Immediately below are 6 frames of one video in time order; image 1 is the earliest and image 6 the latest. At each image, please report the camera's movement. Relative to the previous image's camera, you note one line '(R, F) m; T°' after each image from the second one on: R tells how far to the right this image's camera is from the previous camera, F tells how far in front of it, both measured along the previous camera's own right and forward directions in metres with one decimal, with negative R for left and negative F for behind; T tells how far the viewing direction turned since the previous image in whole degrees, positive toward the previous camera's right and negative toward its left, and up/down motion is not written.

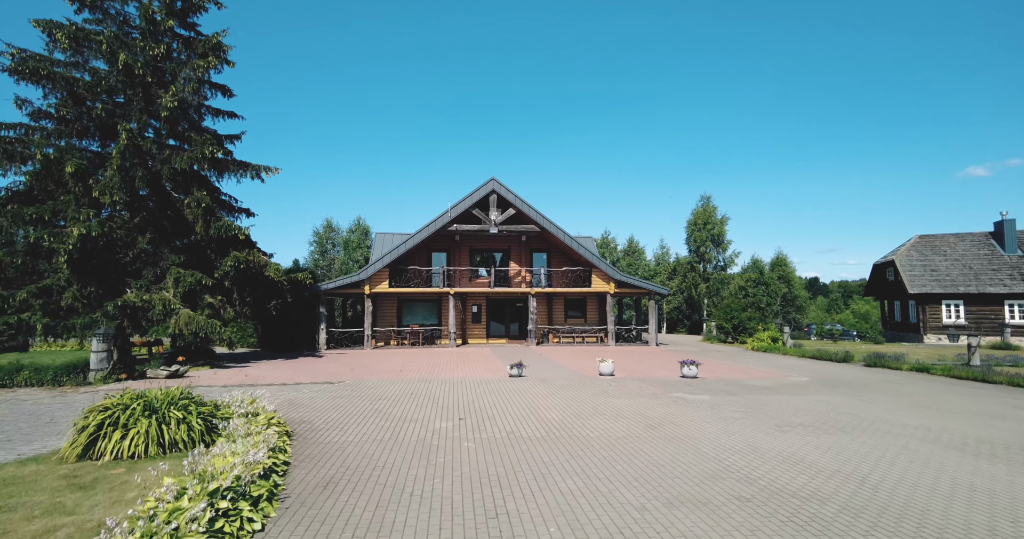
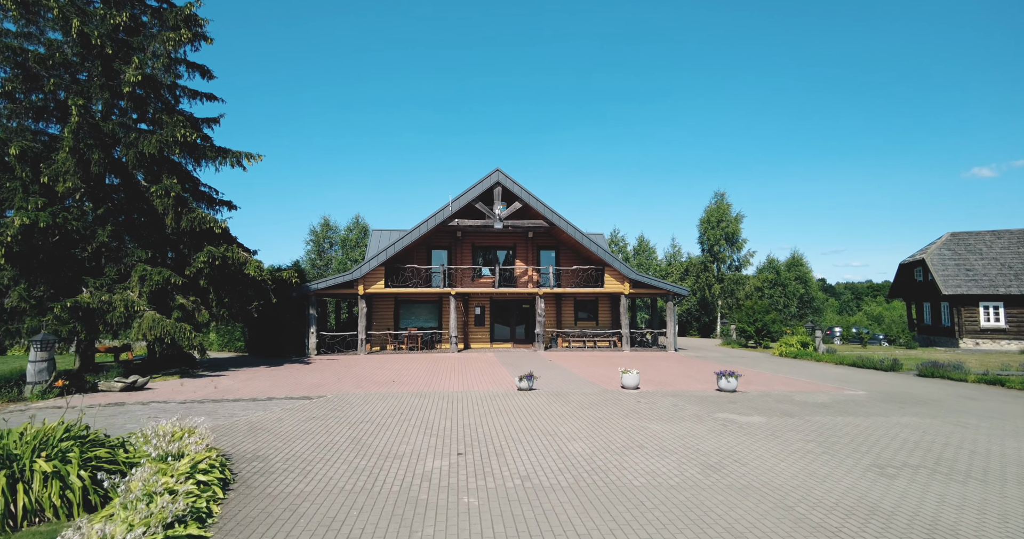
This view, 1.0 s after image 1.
(-0.1, +2.0) m; 0°
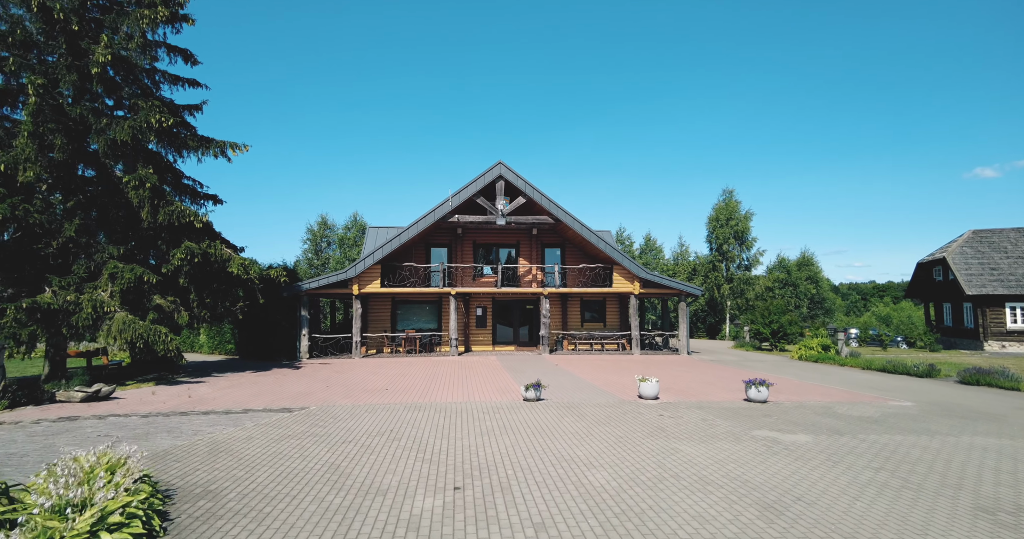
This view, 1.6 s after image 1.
(-0.1, +1.3) m; 0°
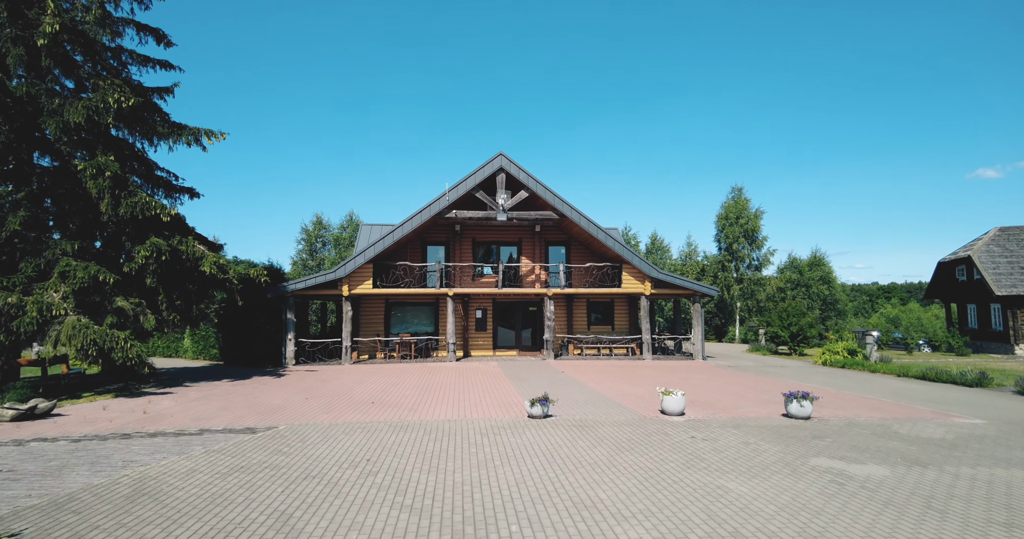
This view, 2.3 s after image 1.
(0.0, +1.6) m; 0°
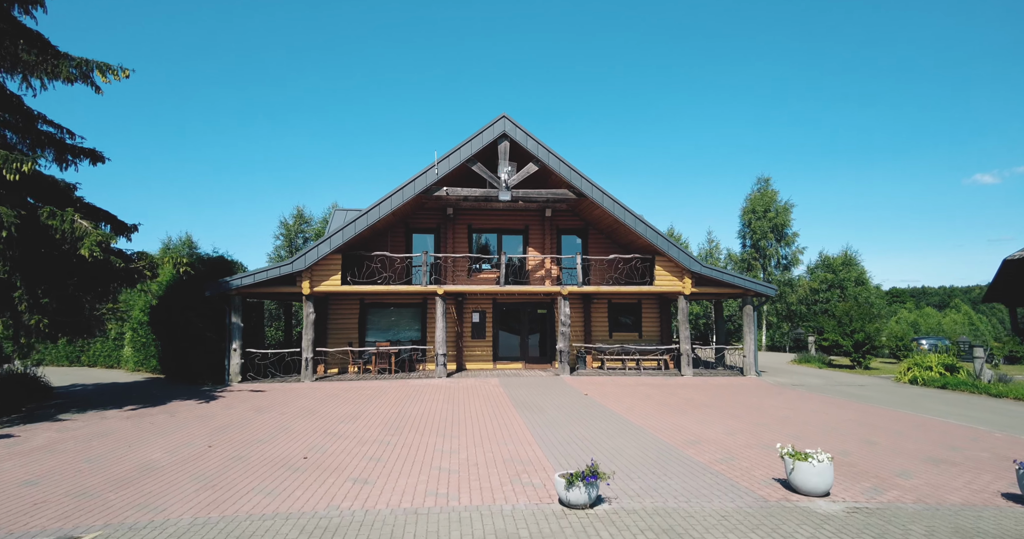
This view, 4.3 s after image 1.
(-0.2, +4.4) m; 0°
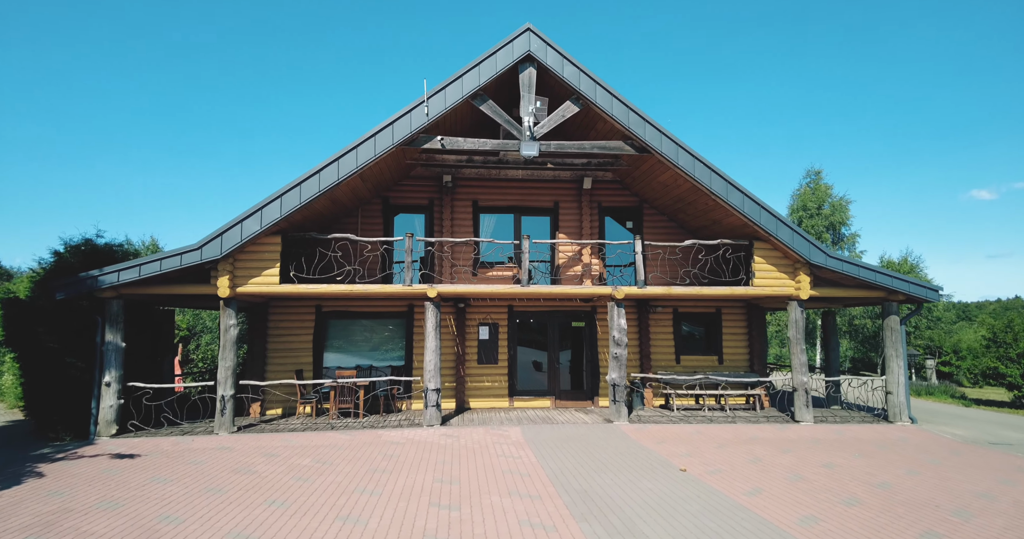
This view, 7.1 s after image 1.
(-0.6, +5.9) m; 0°
